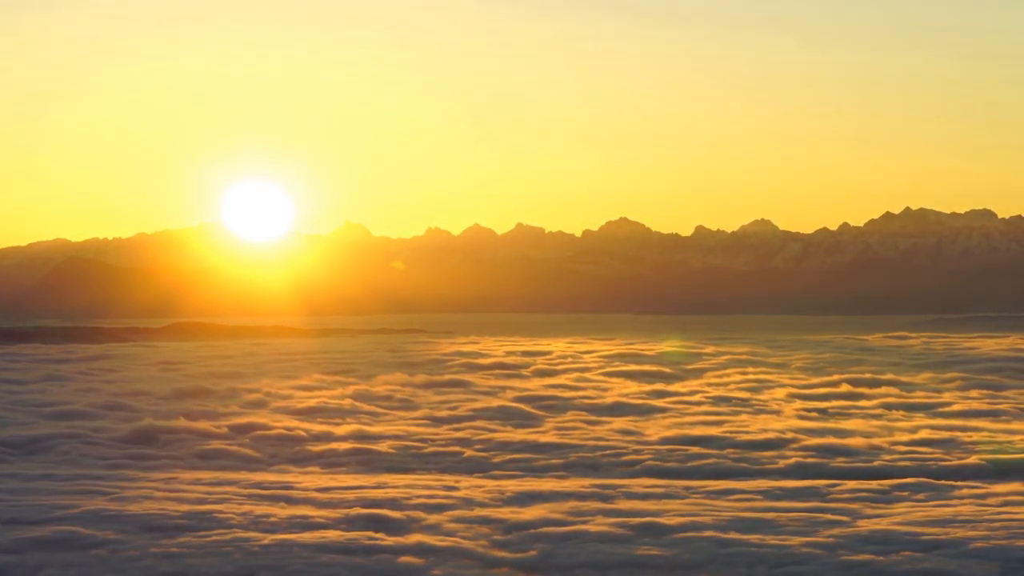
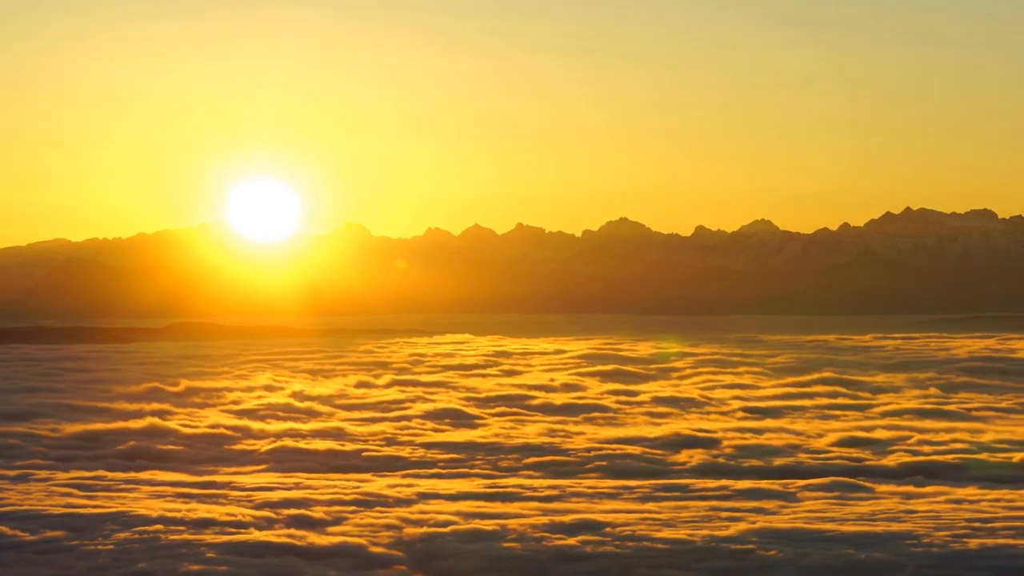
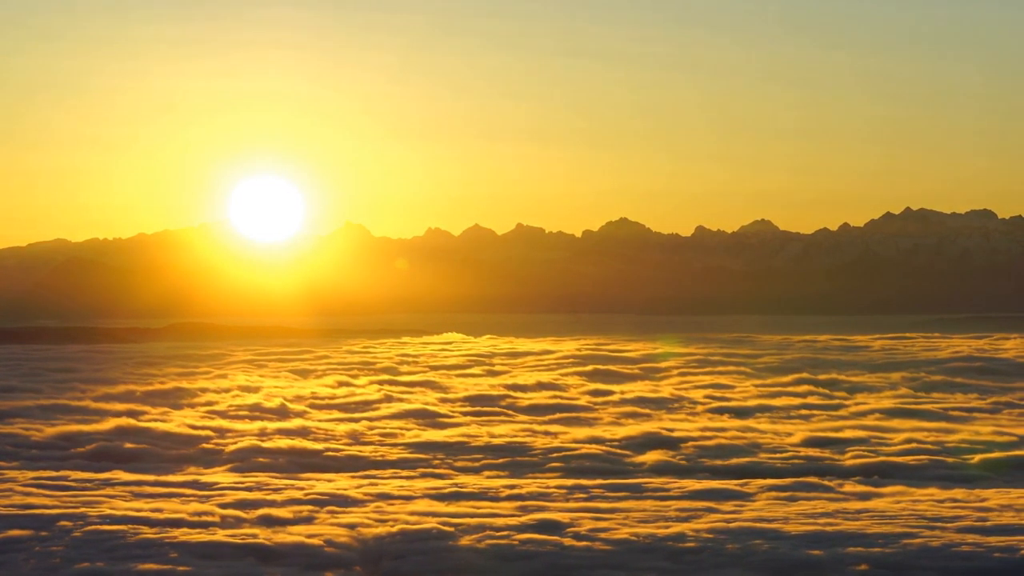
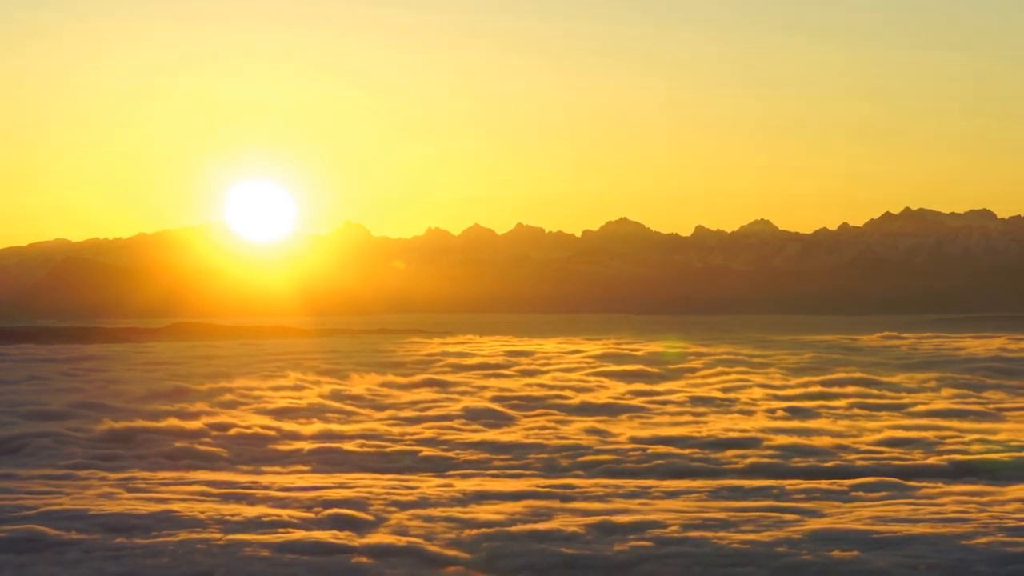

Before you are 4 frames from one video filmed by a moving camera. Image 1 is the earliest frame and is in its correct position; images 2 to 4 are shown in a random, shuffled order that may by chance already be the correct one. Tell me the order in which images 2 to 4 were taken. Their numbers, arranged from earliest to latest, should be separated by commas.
4, 2, 3
